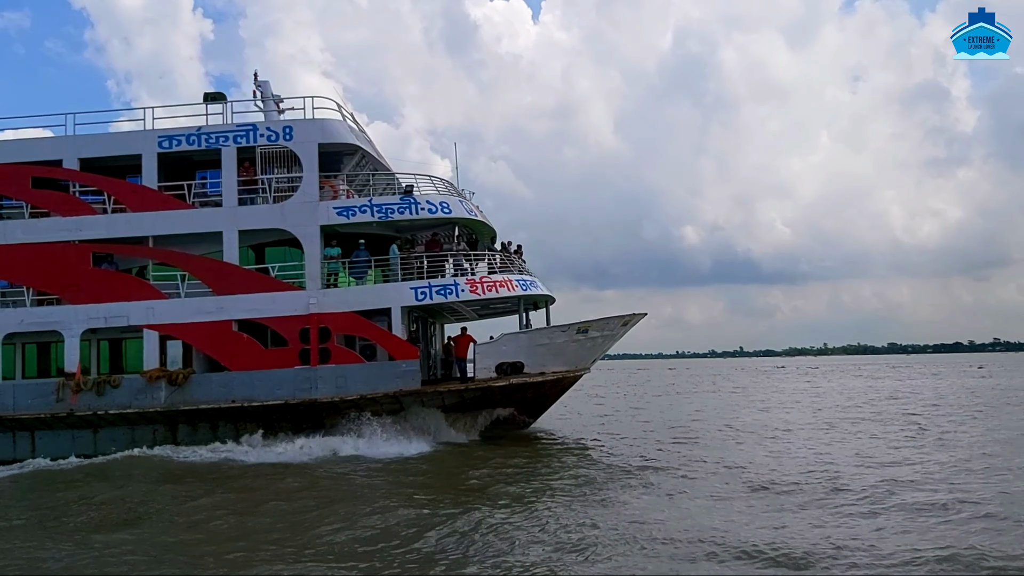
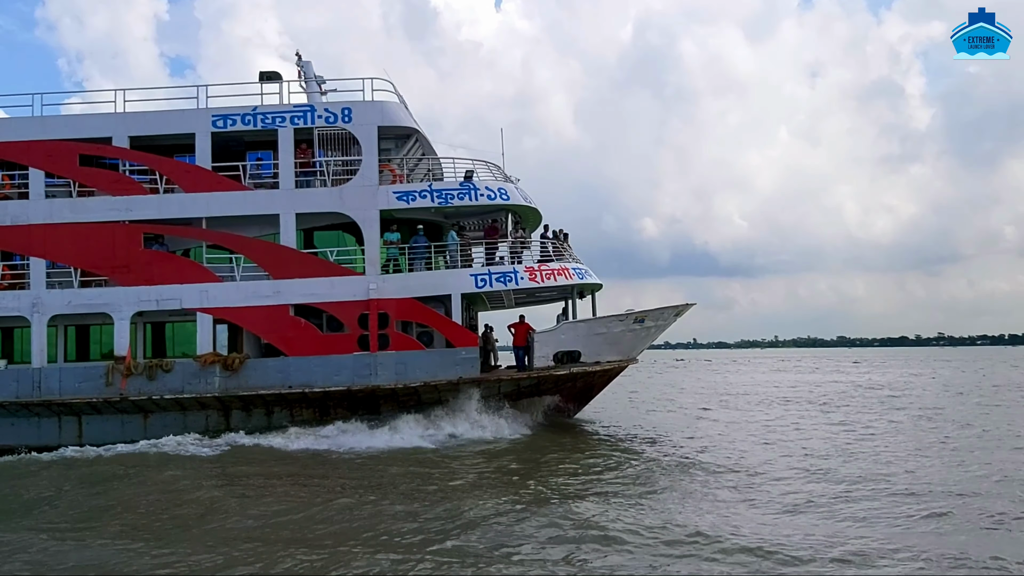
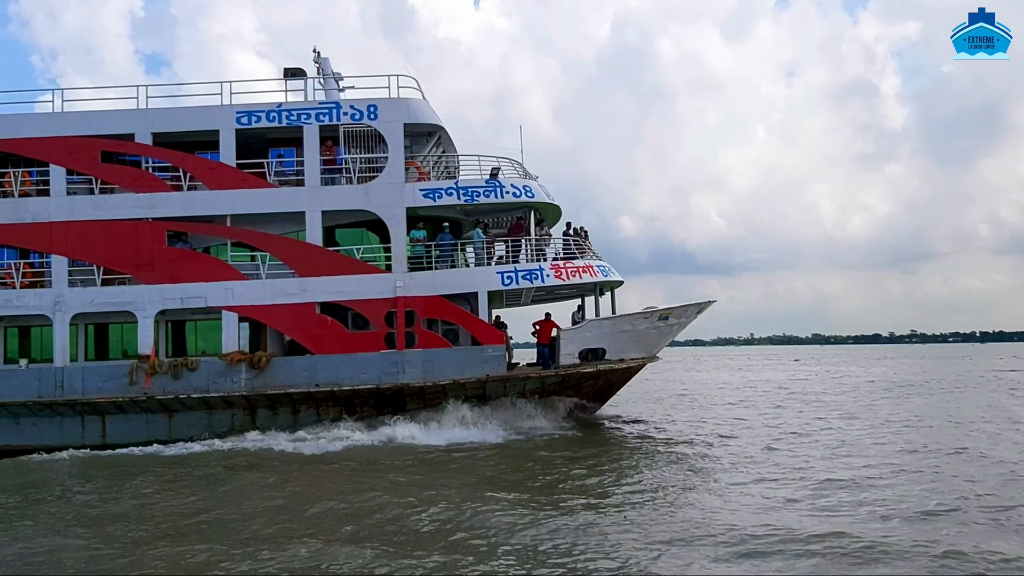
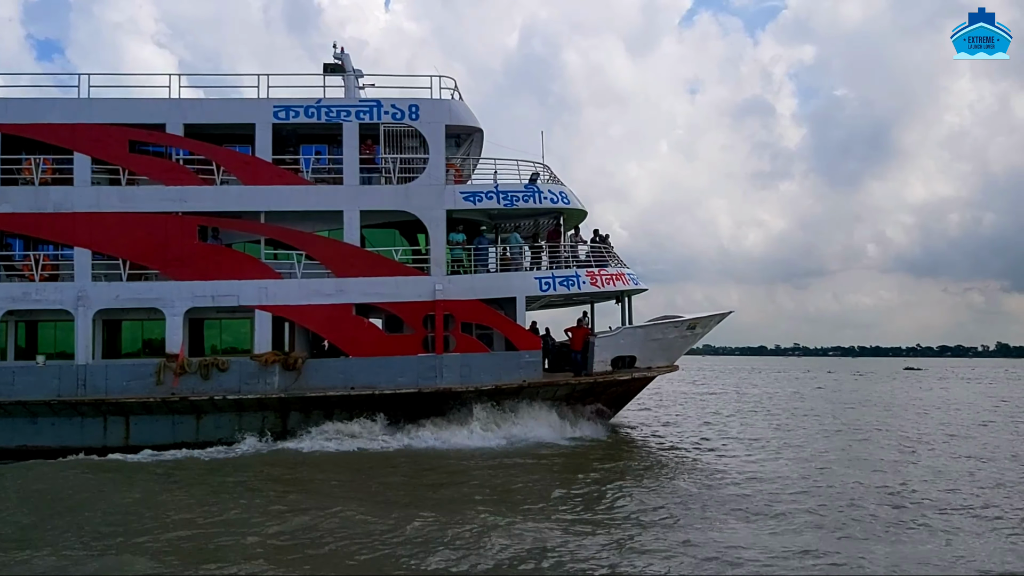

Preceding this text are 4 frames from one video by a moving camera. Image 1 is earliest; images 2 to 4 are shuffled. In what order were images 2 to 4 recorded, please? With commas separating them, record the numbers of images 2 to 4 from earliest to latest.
2, 3, 4
